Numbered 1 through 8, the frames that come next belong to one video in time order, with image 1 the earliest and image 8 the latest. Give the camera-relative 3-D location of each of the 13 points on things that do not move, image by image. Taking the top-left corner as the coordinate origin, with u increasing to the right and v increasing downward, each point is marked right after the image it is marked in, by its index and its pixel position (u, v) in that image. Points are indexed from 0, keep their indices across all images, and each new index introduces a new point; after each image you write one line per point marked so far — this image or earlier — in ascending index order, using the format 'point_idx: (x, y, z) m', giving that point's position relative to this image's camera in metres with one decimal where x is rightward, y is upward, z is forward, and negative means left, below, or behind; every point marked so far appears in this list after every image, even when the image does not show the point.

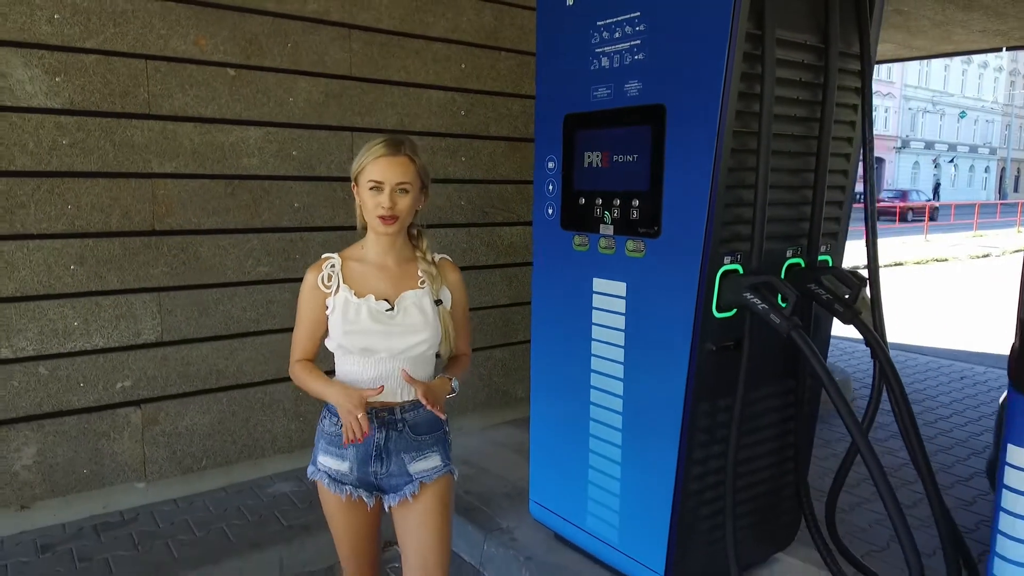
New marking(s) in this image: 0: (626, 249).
0: (+0.4, +0.1, +2.6) m
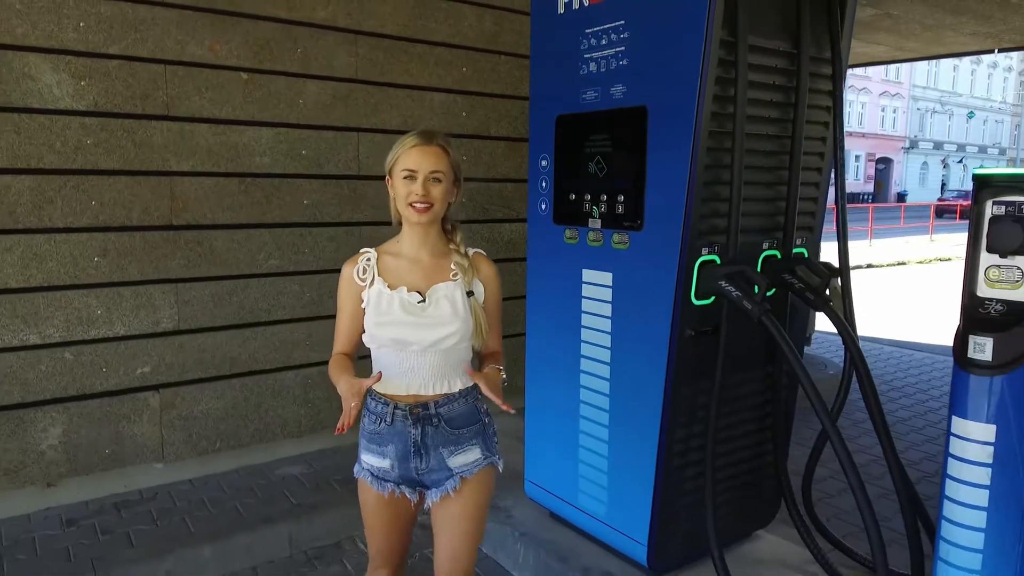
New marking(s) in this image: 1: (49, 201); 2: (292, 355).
0: (+0.4, +0.2, +2.7) m
1: (-2.0, +0.4, +3.3) m
2: (-1.2, -0.4, +4.1) m
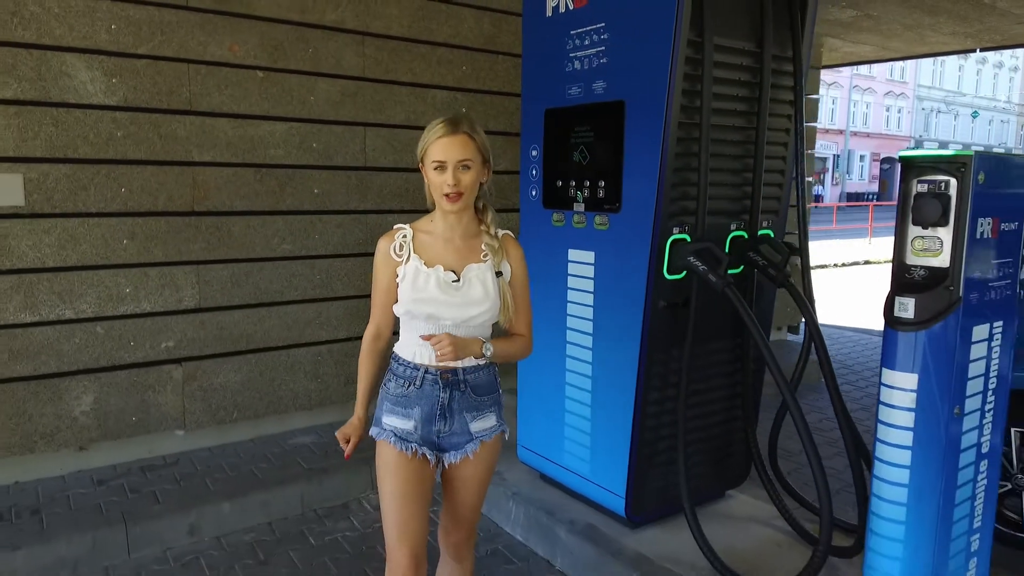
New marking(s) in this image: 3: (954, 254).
0: (+0.3, +0.3, +3.0) m
1: (-2.1, +0.5, +3.6) m
2: (-1.2, -0.3, +4.4) m
3: (+1.2, +0.1, +2.1) m
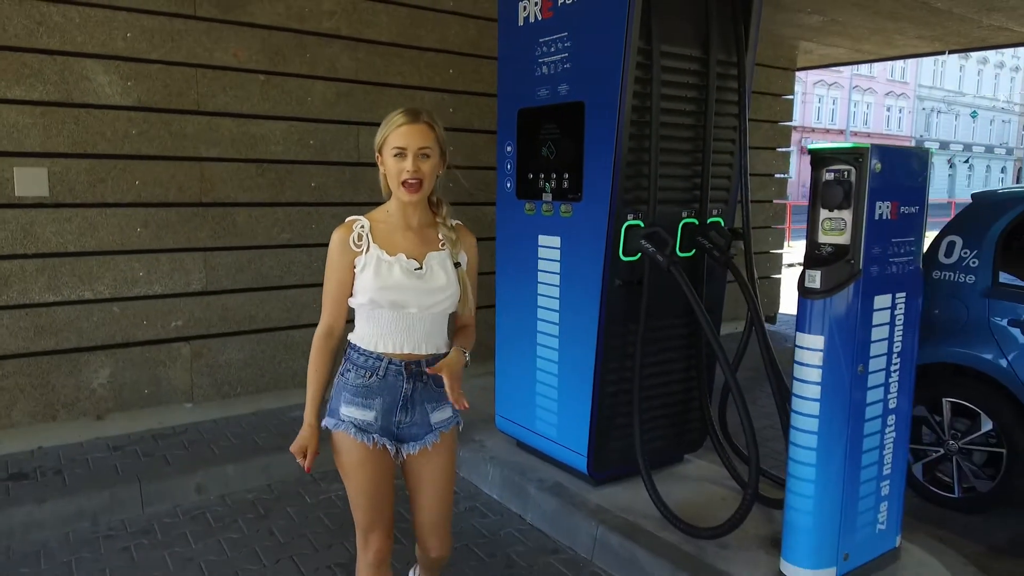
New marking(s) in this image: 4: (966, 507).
0: (+0.2, +0.3, +3.4) m
1: (-2.2, +0.6, +4.0) m
2: (-1.3, -0.2, +4.7) m
3: (+1.1, +0.2, +2.4) m
4: (+2.2, -1.0, +3.6) m
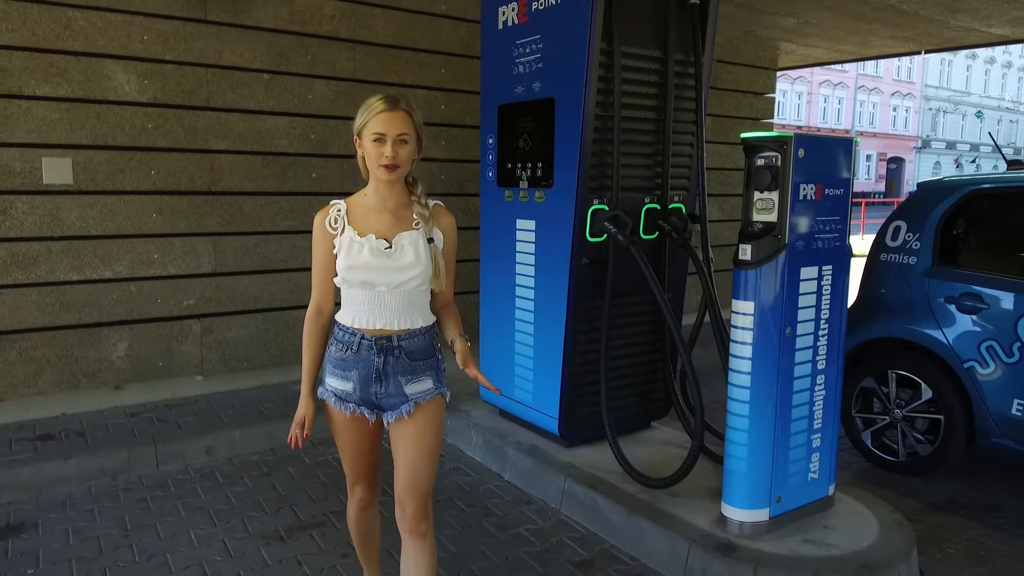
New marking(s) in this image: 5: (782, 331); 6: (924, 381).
0: (+0.1, +0.4, +3.7) m
1: (-2.3, +0.7, +4.4) m
2: (-1.4, -0.1, +5.1) m
3: (+1.0, +0.3, +2.8) m
4: (+2.1, -0.9, +4.0) m
5: (+1.0, -0.2, +2.8) m
6: (+2.1, -0.5, +3.9) m
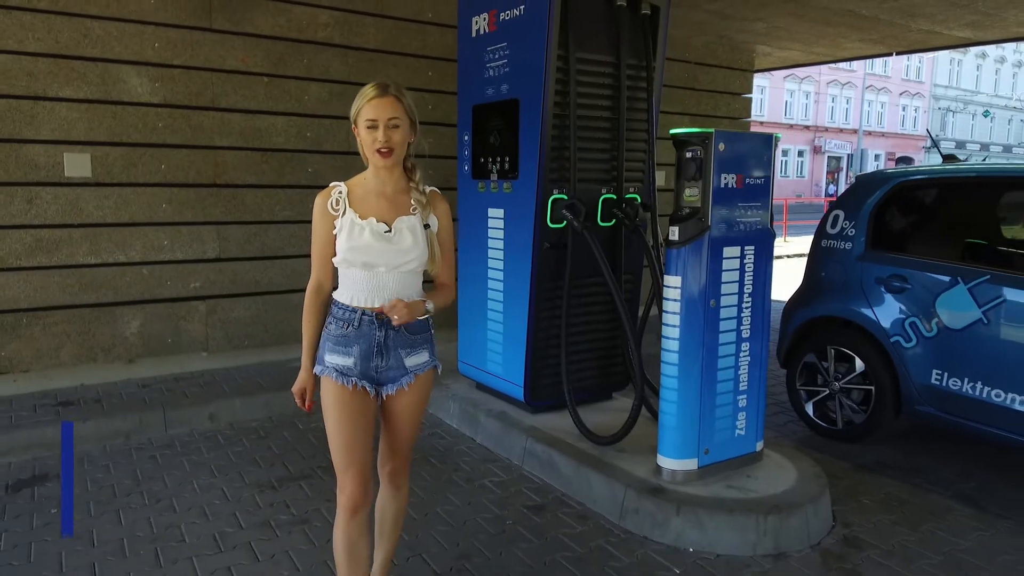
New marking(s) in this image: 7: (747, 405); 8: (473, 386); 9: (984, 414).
0: (0.0, +0.5, +4.2) m
1: (-2.4, +0.8, +4.8) m
2: (-1.6, 0.0, +5.5) m
3: (+0.8, +0.4, +3.2) m
4: (+1.9, -0.9, +4.3) m
5: (+0.8, -0.1, +3.2) m
6: (+1.9, -0.4, +4.3) m
7: (+1.1, -0.5, +3.5) m
8: (-0.2, -0.6, +4.8) m
9: (+2.3, -0.6, +3.7) m
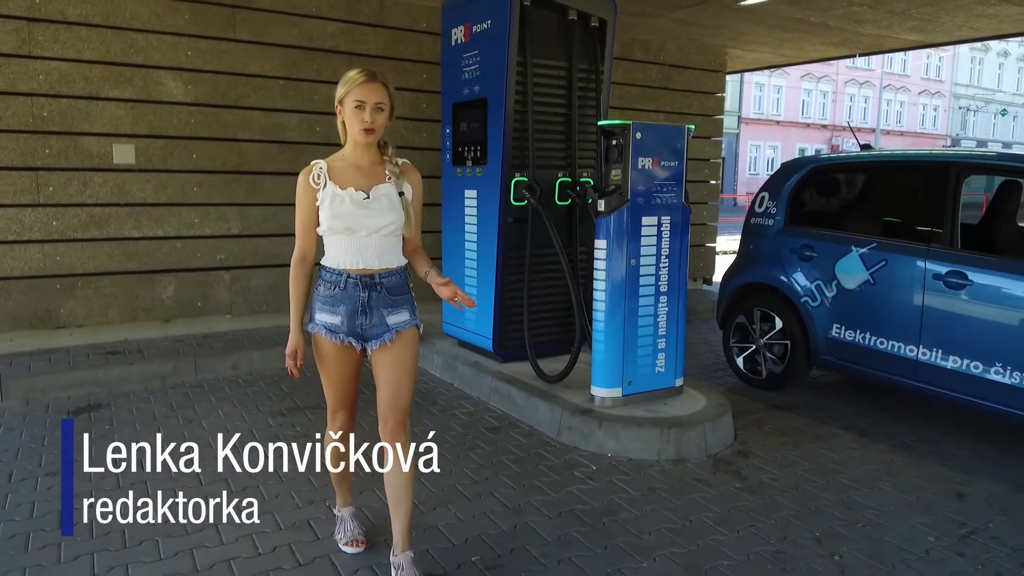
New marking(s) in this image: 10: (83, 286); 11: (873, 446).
0: (-0.2, +0.8, +5.0) m
1: (-2.6, +1.0, +5.7) m
2: (-1.7, +0.3, +6.4) m
3: (+0.6, +0.6, +3.9) m
4: (+1.7, -0.7, +5.1) m
5: (+0.6, +0.1, +4.0) m
6: (+1.8, -0.2, +5.0) m
7: (+0.9, -0.3, +4.2) m
8: (-0.4, -0.4, +5.6) m
9: (+2.1, -0.4, +4.5) m
10: (-3.1, 0.0, +5.5) m
11: (+2.0, -0.9, +4.1) m
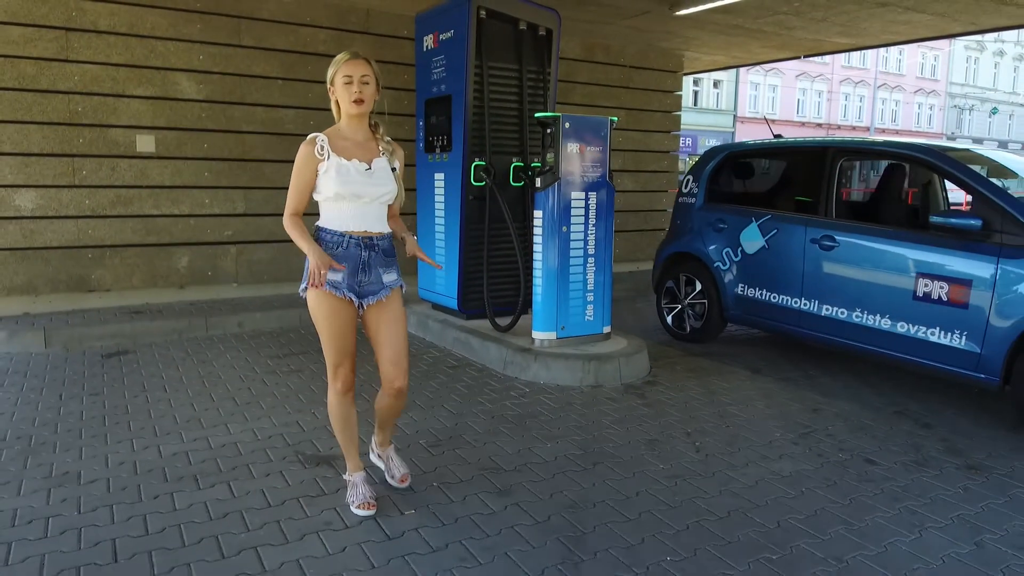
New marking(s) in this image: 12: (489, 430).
0: (-0.5, +1.0, +5.9) m
1: (-2.9, +1.3, +6.6) m
2: (-2.0, +0.5, +7.3) m
3: (+0.3, +0.8, +4.8) m
4: (+1.4, -0.4, +6.0) m
5: (+0.3, +0.4, +4.9) m
6: (+1.5, +0.1, +5.9) m
7: (+0.6, -0.1, +5.1) m
8: (-0.7, -0.2, +6.5) m
9: (+1.8, -0.2, +5.4) m
10: (-3.4, +0.3, +6.4) m
11: (+1.7, -0.6, +5.0) m
12: (-0.1, -0.7, +3.9) m
